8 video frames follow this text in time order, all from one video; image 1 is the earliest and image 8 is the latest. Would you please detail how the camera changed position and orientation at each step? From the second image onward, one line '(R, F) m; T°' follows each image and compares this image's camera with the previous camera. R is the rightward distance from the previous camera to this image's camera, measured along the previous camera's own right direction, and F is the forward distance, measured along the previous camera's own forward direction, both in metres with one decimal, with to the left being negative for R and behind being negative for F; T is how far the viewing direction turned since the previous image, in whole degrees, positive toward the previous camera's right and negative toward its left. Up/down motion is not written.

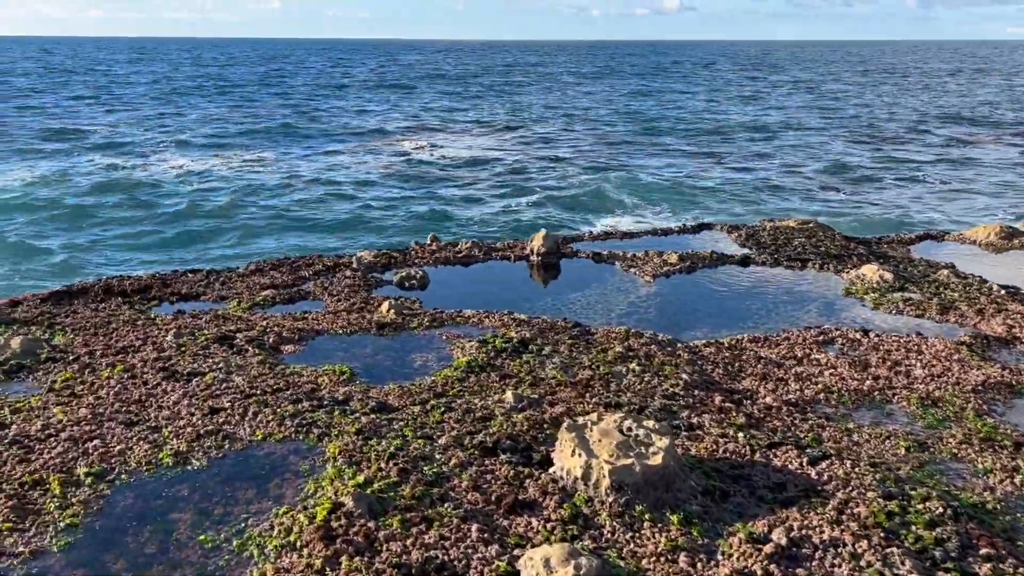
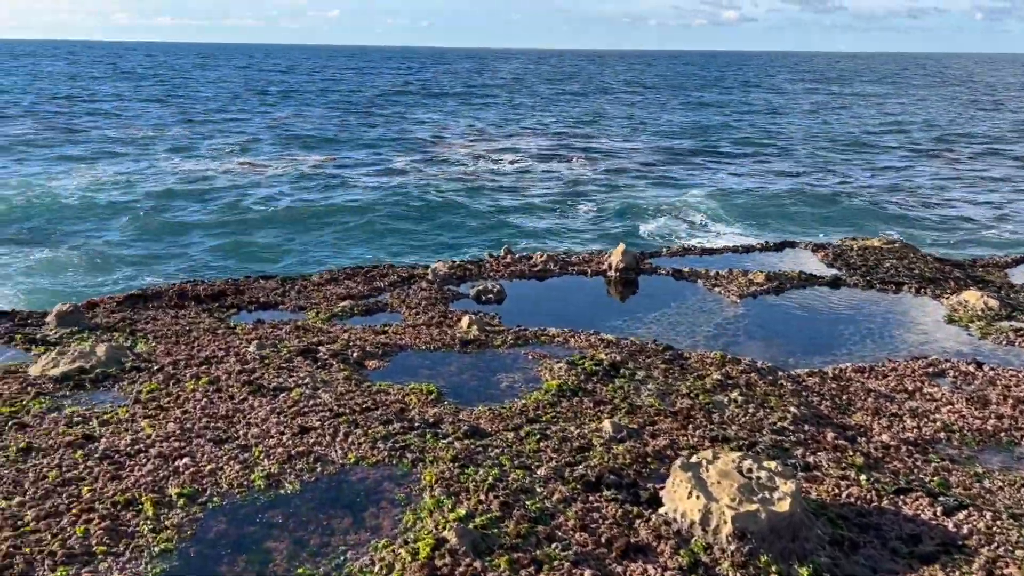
(-0.4, +0.3) m; -4°
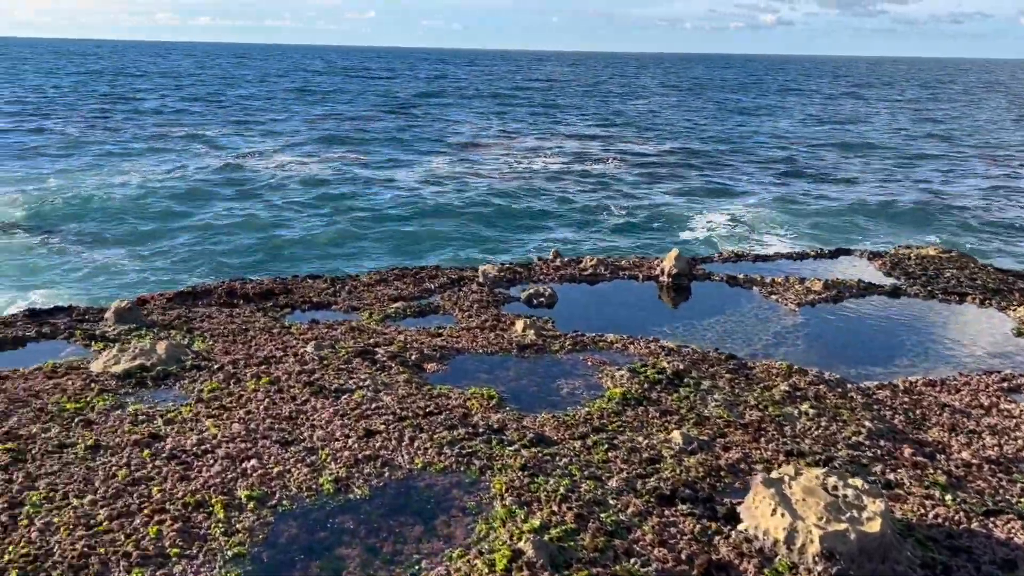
(-0.3, +0.1) m; -2°
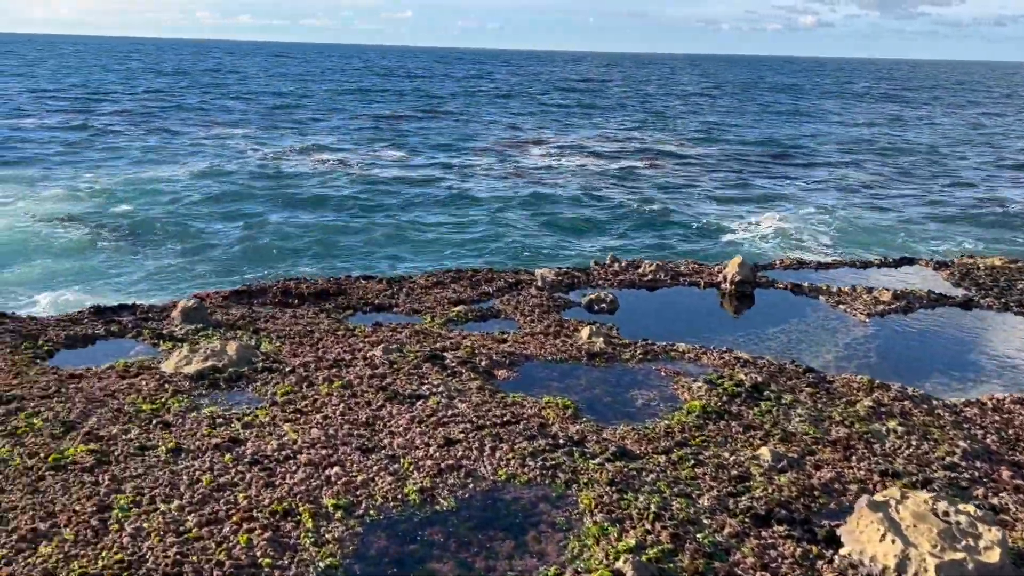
(-0.4, +0.1) m; -2°
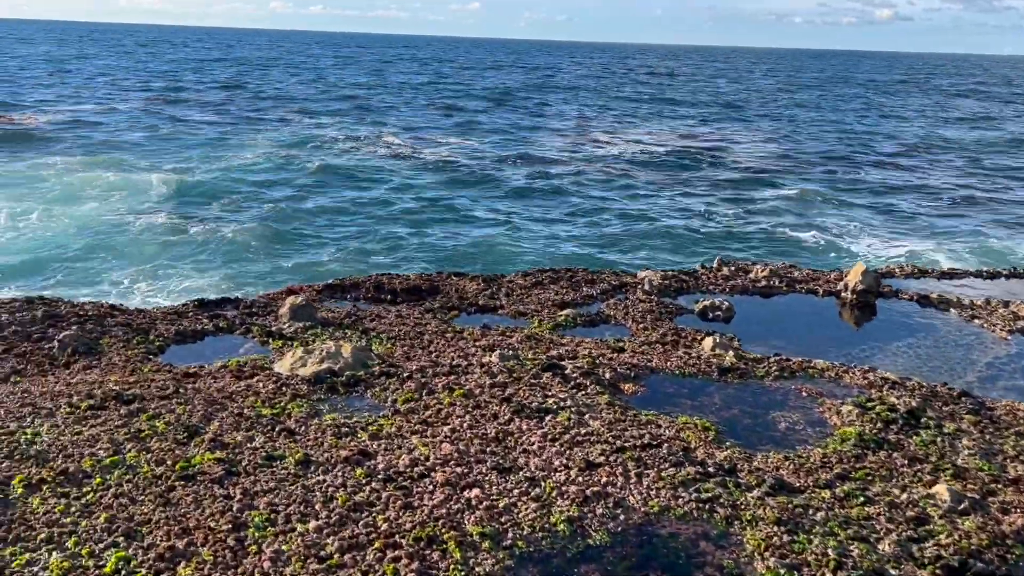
(-0.7, +0.5) m; -4°
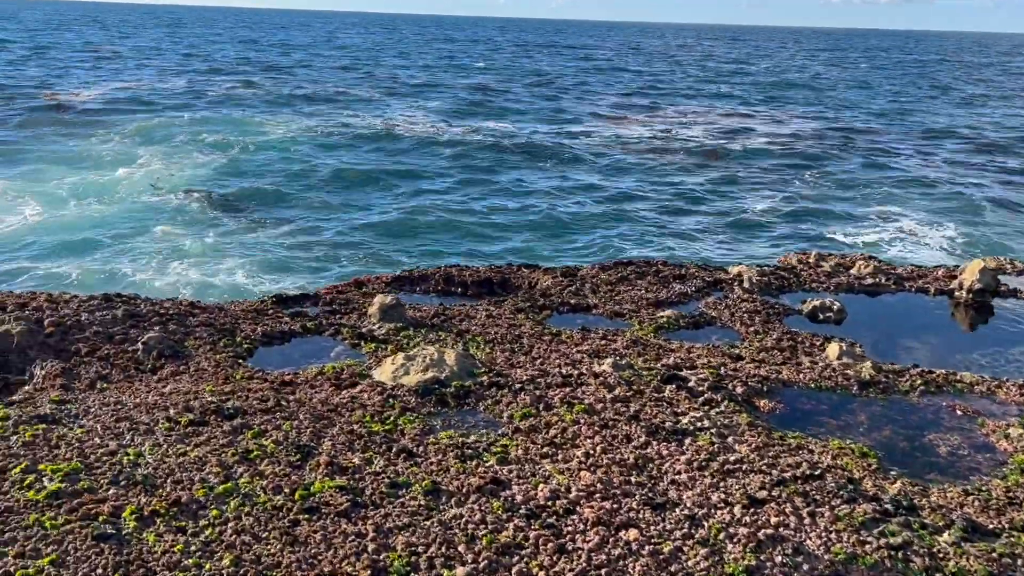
(-0.8, +0.6) m; -2°
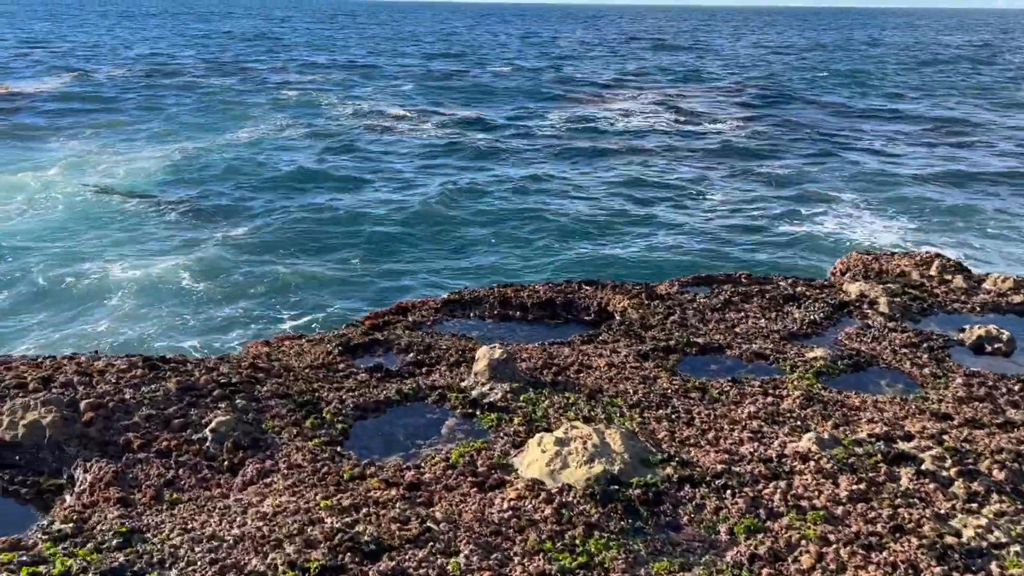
(-1.5, +1.7) m; +2°
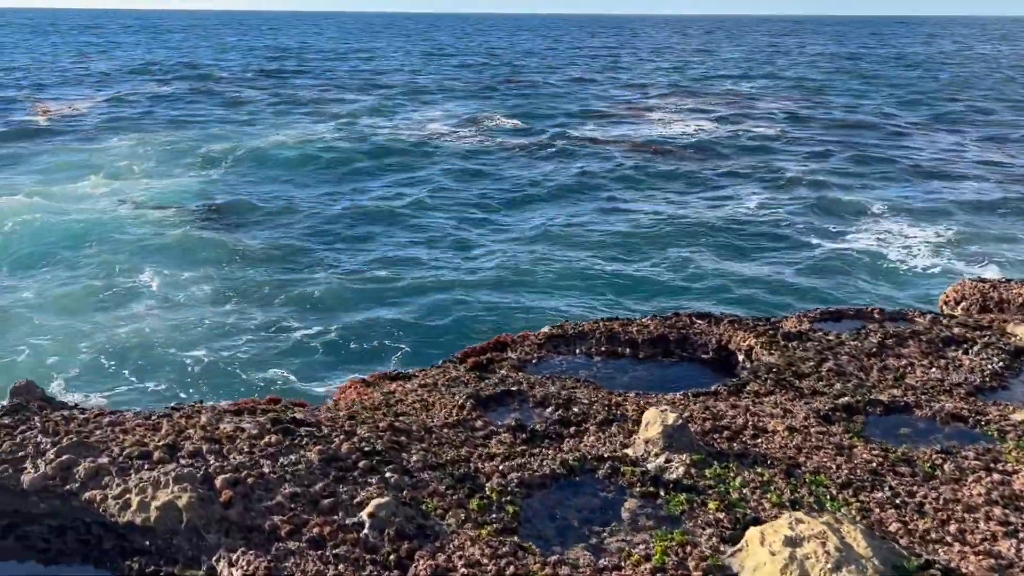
(-1.2, +0.9) m; -2°
